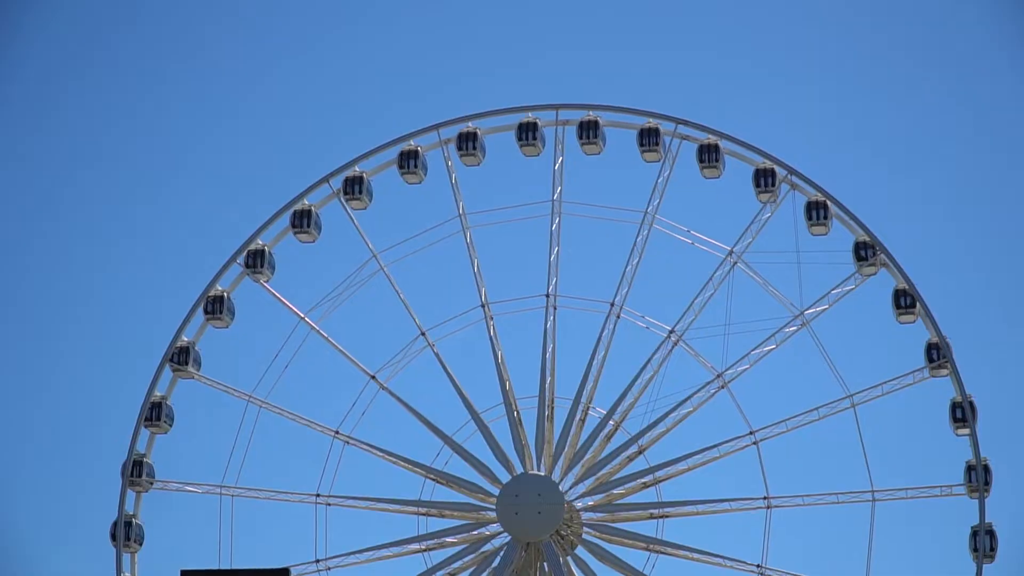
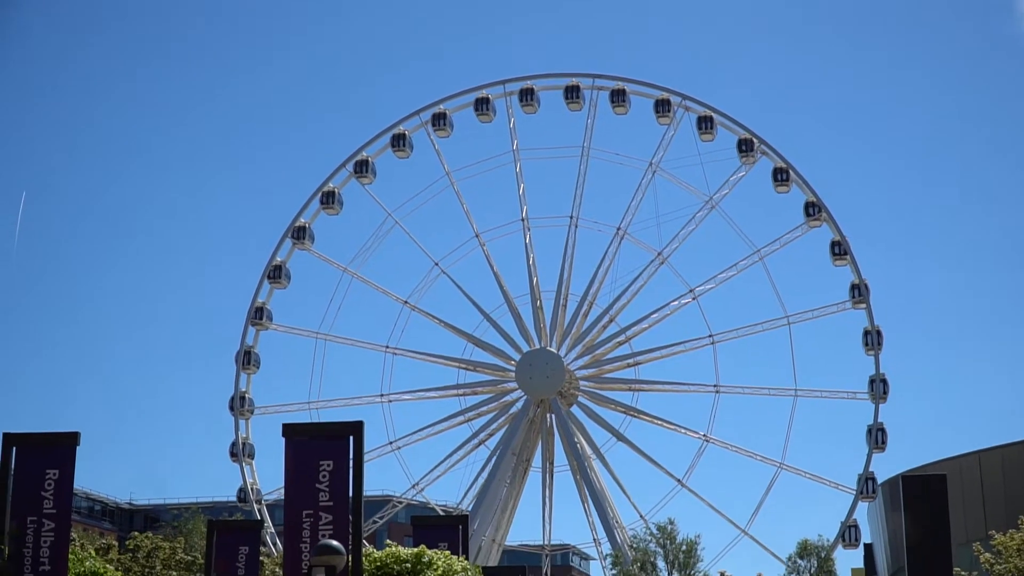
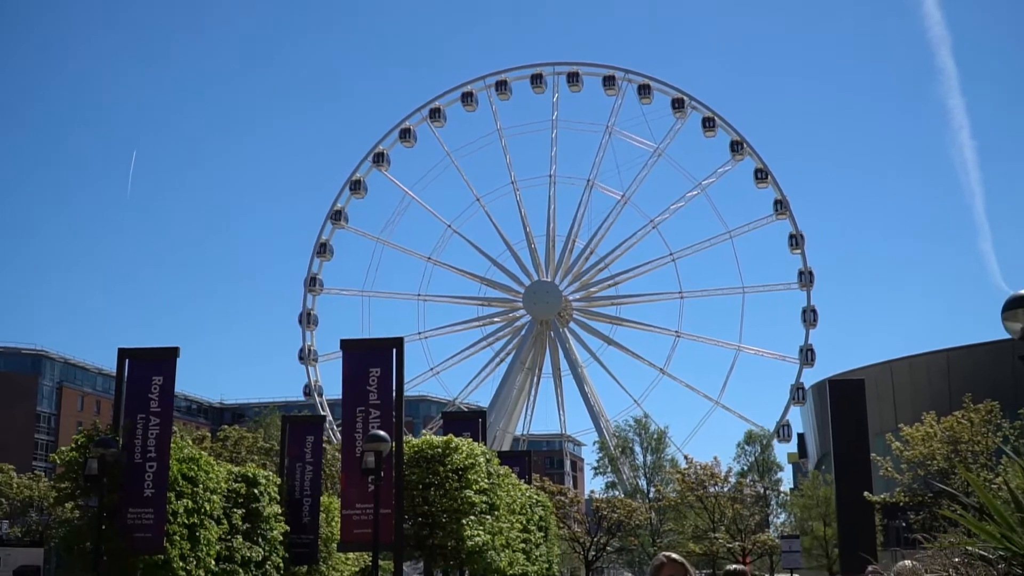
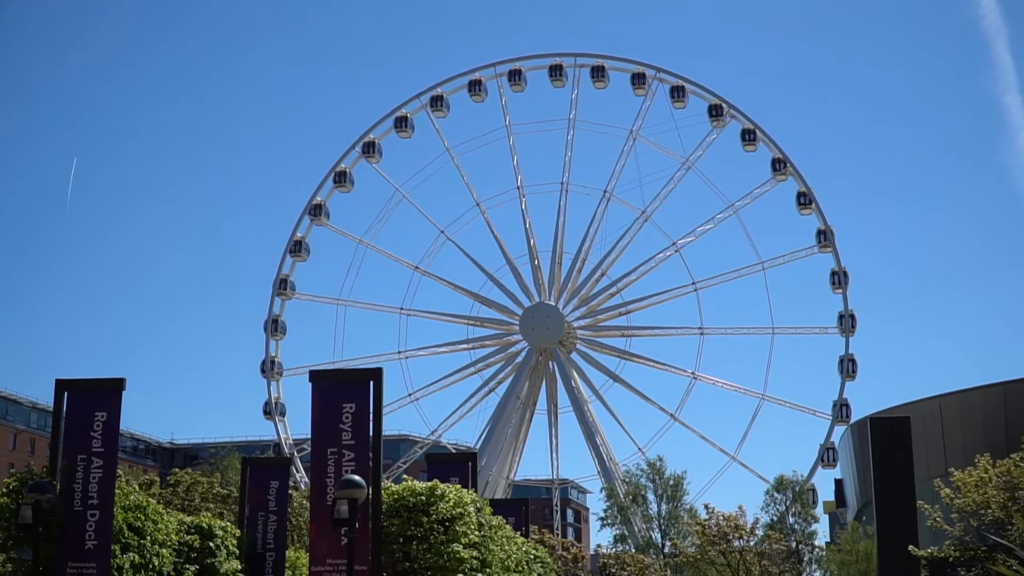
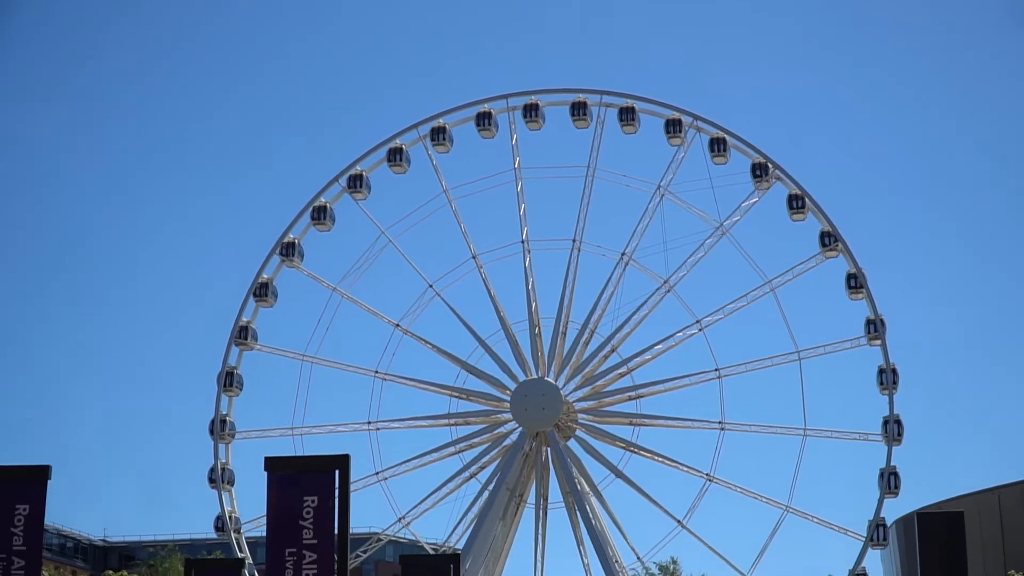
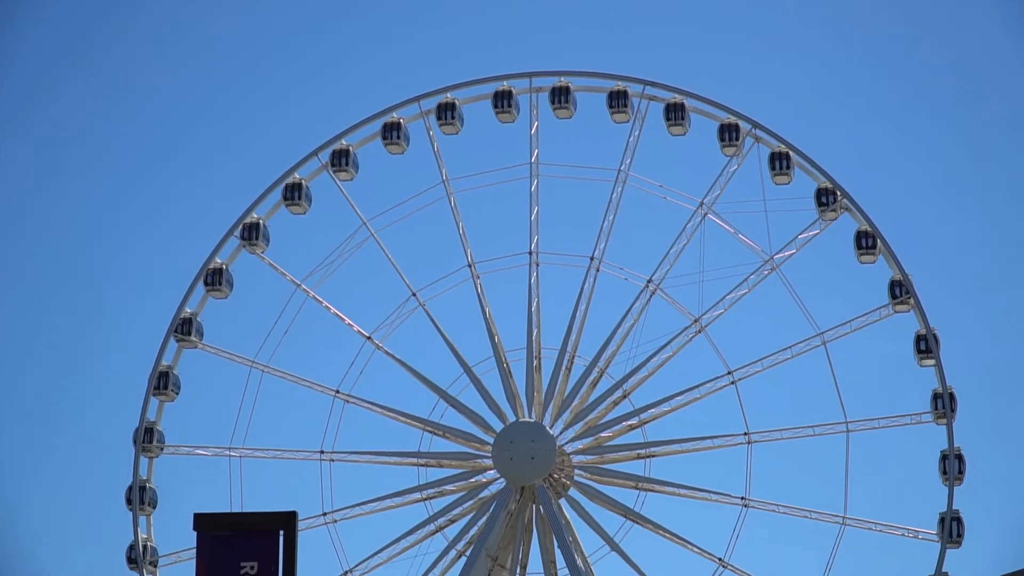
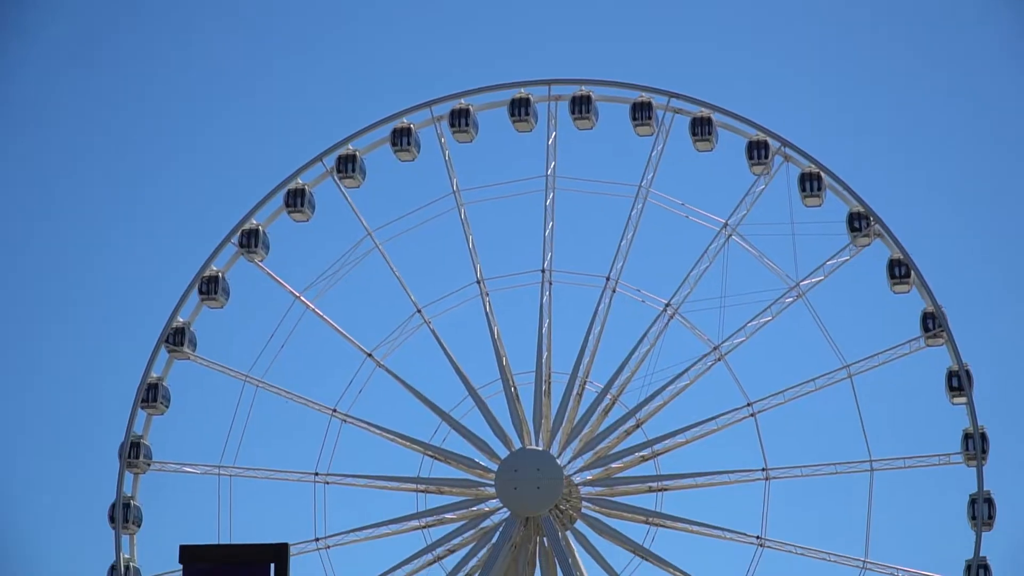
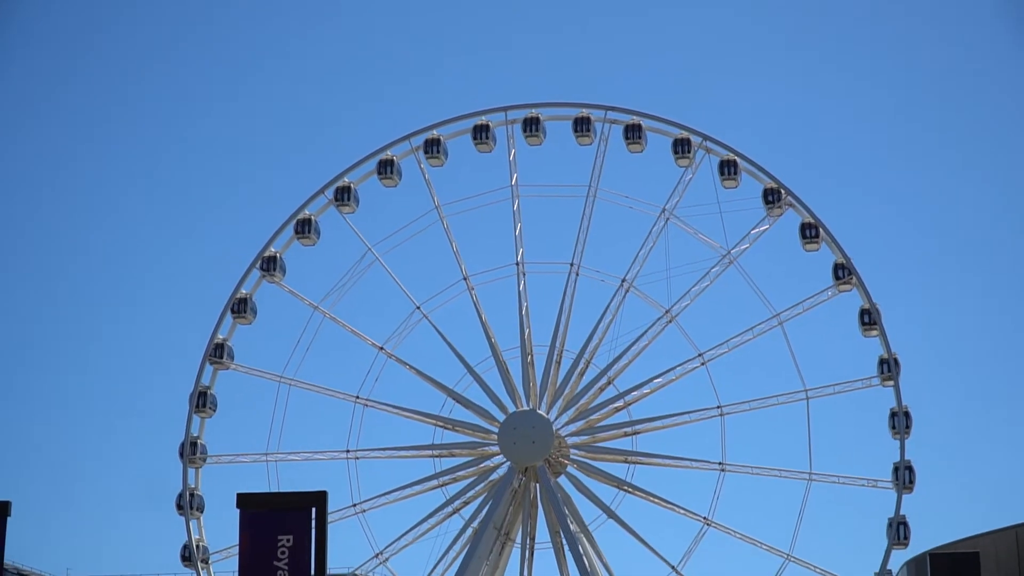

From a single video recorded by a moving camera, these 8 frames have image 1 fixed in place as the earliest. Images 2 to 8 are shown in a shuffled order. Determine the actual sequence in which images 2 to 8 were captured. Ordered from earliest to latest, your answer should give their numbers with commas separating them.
7, 6, 8, 5, 2, 4, 3
